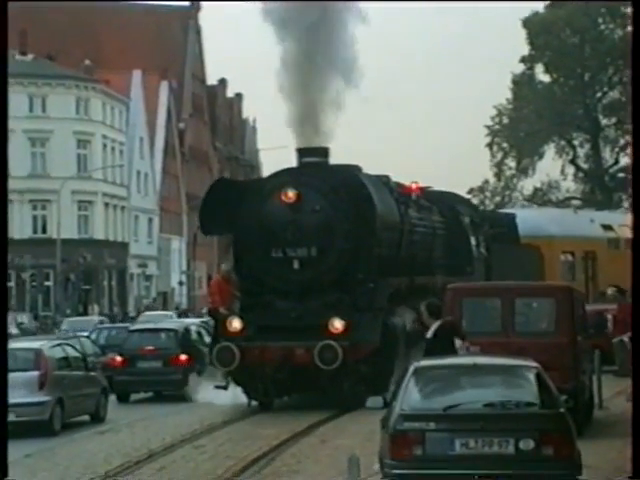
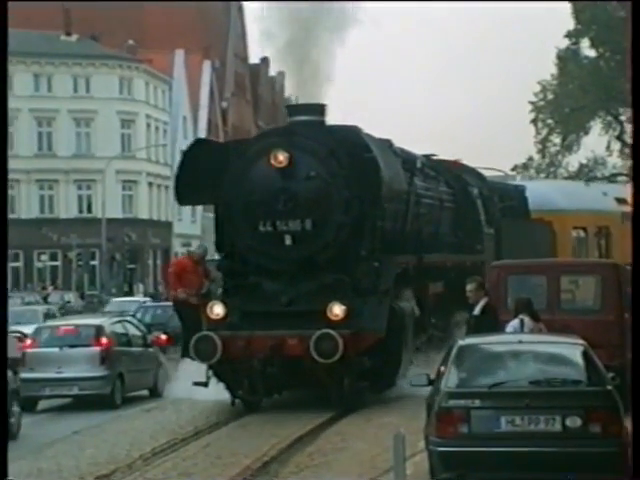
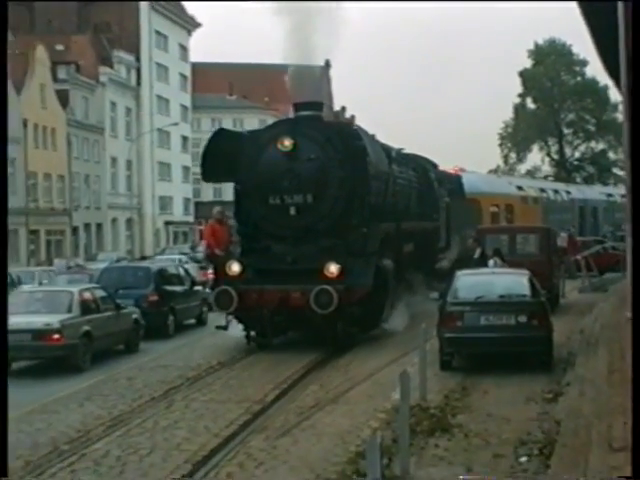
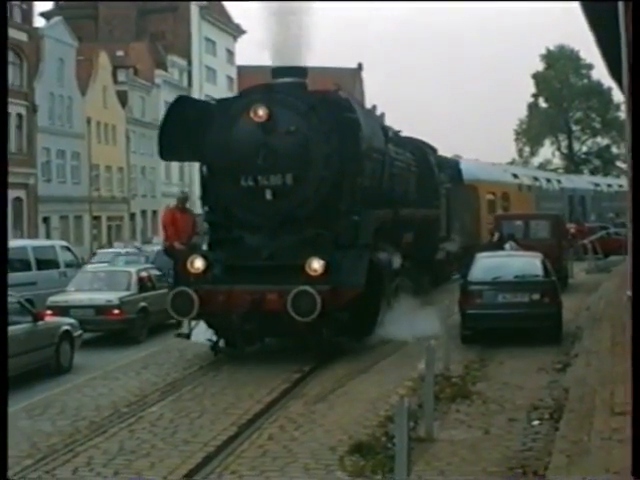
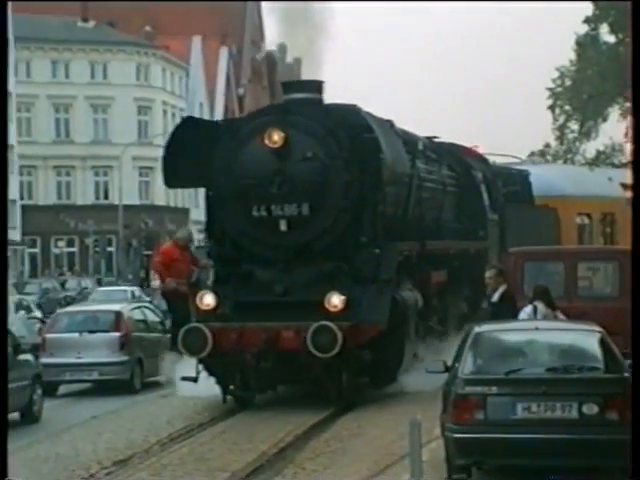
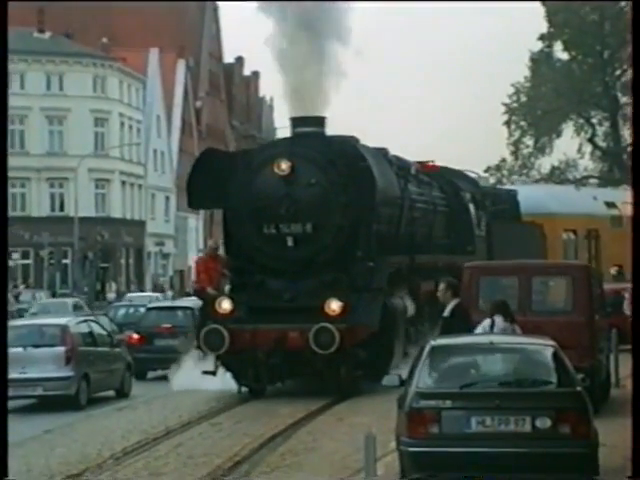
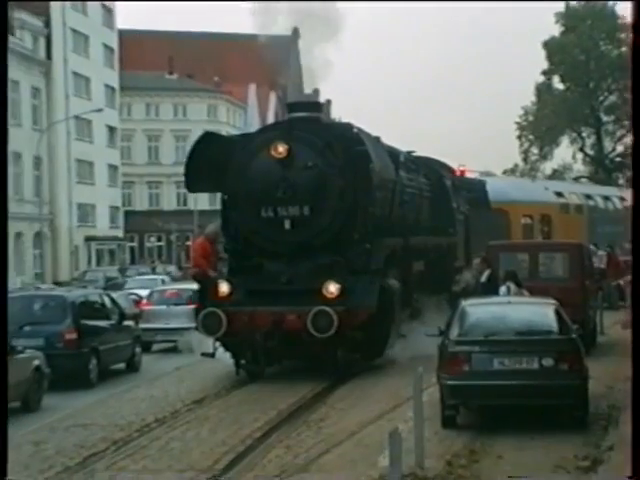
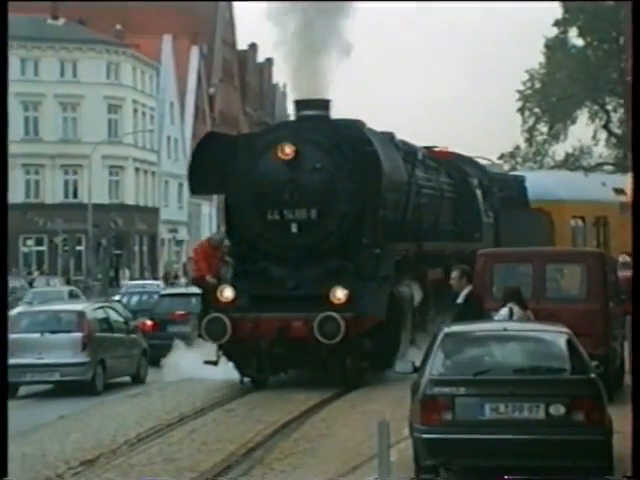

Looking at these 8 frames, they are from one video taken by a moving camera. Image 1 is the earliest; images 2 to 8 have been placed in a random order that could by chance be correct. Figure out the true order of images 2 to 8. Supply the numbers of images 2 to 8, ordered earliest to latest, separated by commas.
6, 8, 2, 5, 7, 3, 4
